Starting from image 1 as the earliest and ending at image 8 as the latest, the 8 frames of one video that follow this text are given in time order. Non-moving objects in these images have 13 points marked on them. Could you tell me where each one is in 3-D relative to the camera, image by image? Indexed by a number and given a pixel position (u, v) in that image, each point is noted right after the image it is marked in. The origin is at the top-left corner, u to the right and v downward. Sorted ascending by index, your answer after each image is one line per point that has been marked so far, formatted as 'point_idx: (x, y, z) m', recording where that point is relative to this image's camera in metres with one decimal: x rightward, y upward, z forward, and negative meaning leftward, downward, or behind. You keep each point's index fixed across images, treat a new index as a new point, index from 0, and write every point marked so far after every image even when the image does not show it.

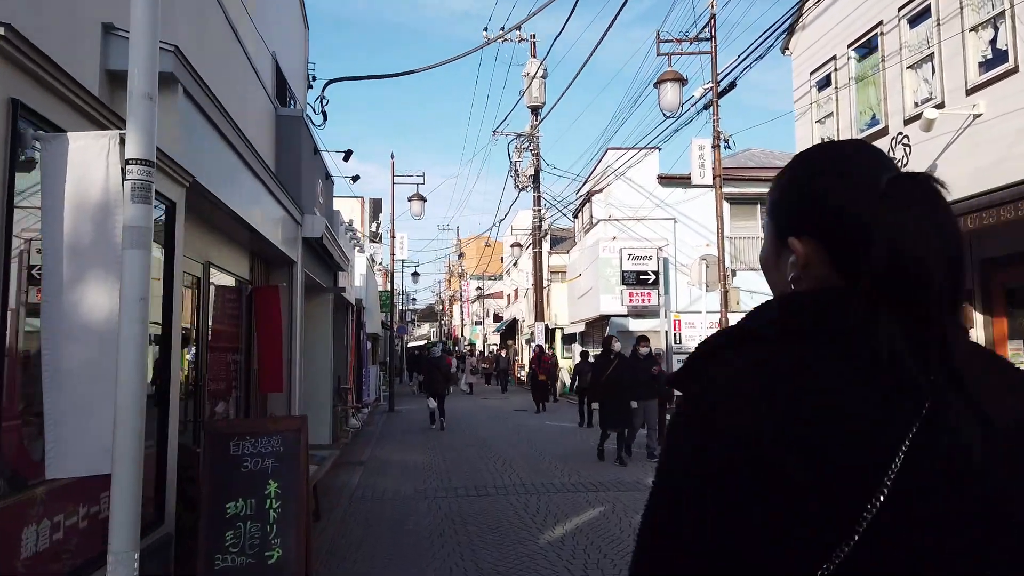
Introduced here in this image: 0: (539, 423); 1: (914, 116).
0: (+0.6, -3.3, +18.1) m
1: (+5.4, +2.3, +10.0) m
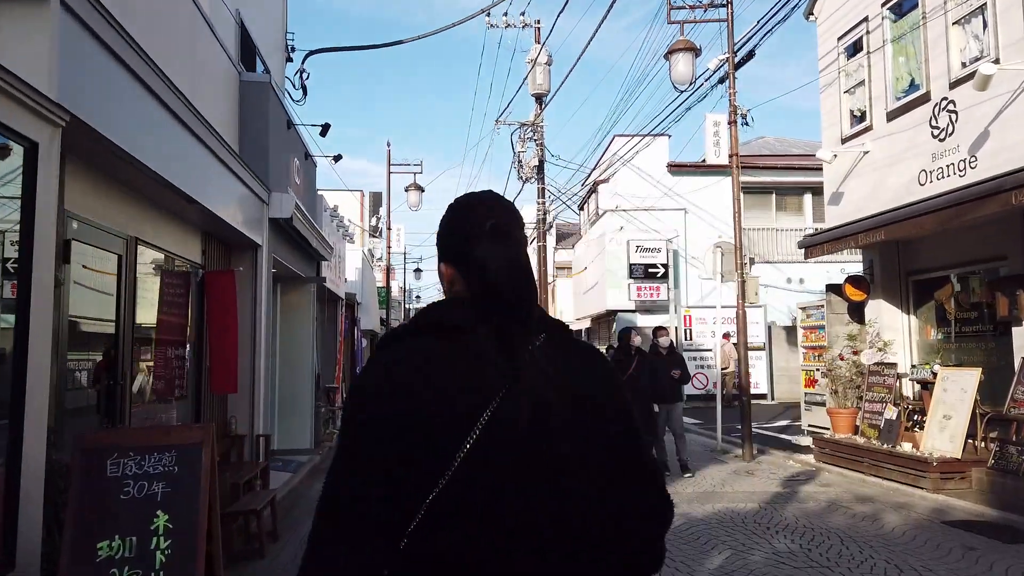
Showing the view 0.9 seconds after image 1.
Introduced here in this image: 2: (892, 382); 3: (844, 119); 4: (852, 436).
0: (+0.6, -3.2, +16.9) m
1: (+5.3, +2.5, +8.8) m
2: (+5.3, -1.3, +10.5) m
3: (+5.1, +2.6, +11.5) m
4: (+5.0, -2.2, +11.0) m
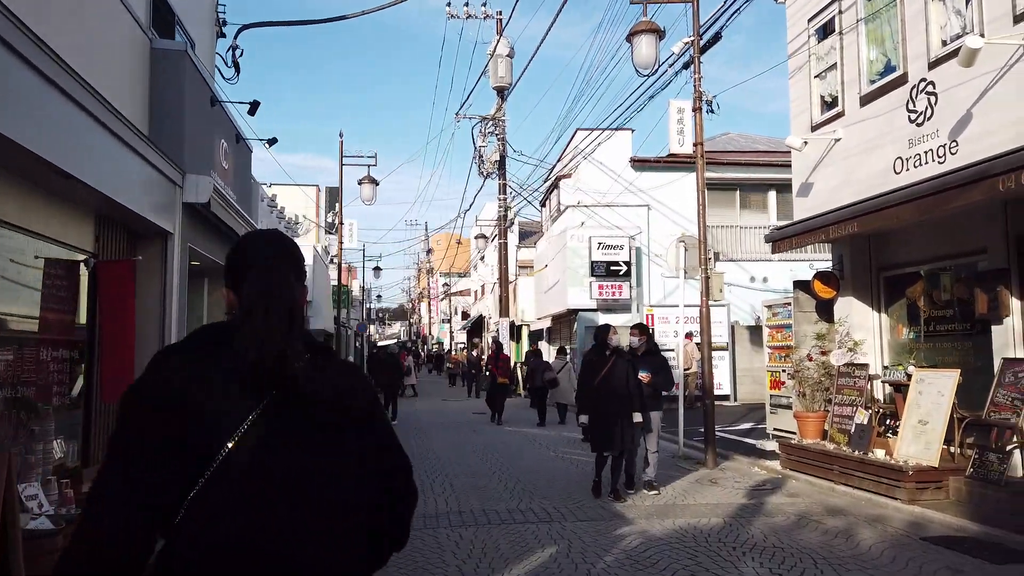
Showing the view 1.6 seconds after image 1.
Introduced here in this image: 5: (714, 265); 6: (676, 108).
0: (-0.3, -3.1, +16.1) m
1: (+4.7, +2.5, +8.2) m
2: (+4.6, -1.3, +9.8) m
3: (+4.4, +2.7, +10.9) m
4: (+4.2, -2.1, +10.4) m
5: (+3.4, +0.4, +12.6) m
6: (+2.7, +2.9, +12.3) m
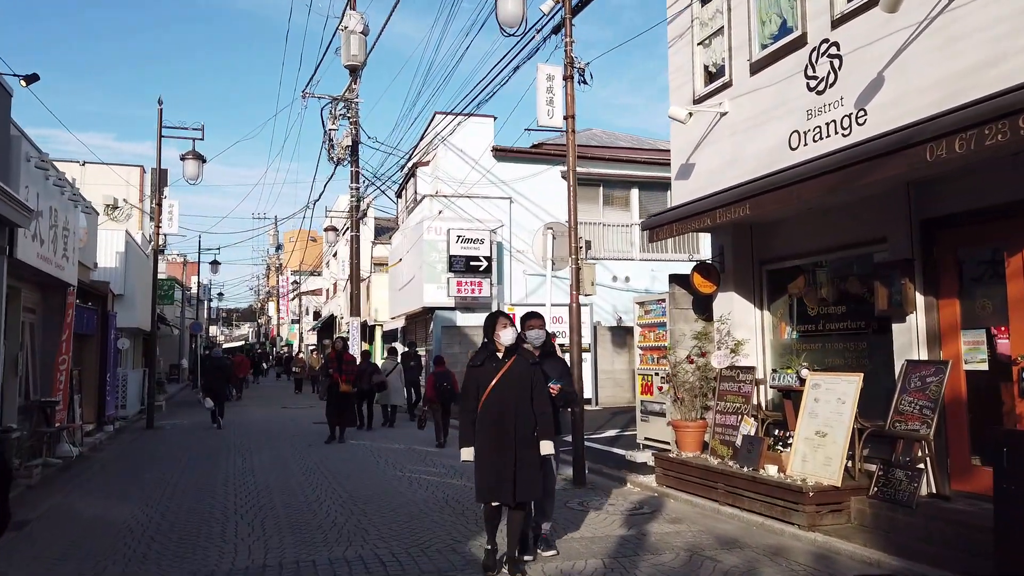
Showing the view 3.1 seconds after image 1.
0: (-3.3, -3.0, +13.9) m
1: (+3.2, +2.6, +7.1) m
2: (+2.7, -1.2, +8.7) m
3: (+2.4, +2.7, +9.7) m
4: (+2.3, -2.0, +9.2) m
5: (+1.1, +0.5, +11.2) m
6: (+0.5, +3.0, +10.8) m
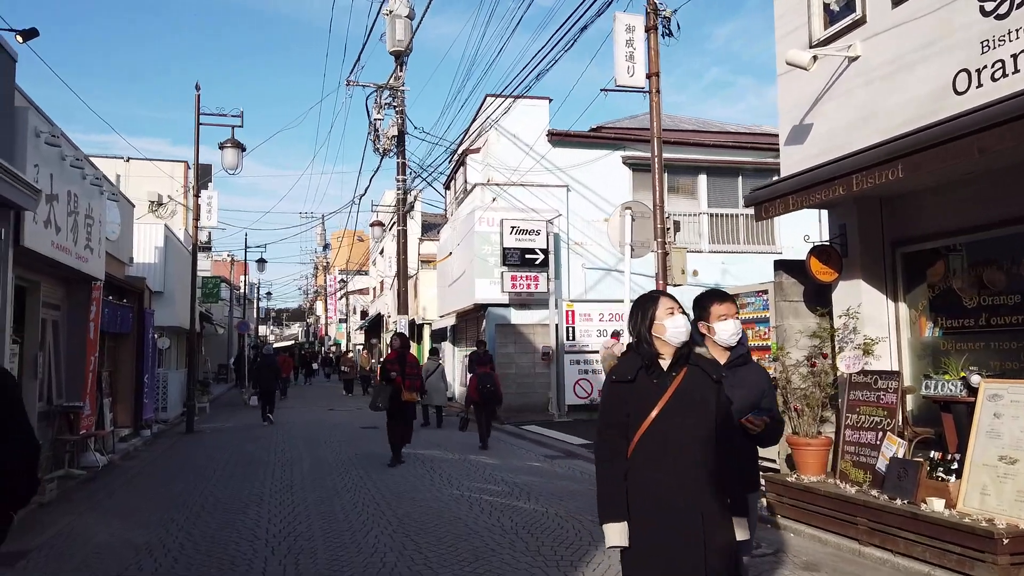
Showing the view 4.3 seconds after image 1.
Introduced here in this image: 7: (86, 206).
0: (-2.2, -2.8, +12.6) m
1: (+3.9, +2.7, +5.4) m
2: (+3.5, -1.0, +7.0) m
3: (+3.2, +2.9, +8.0) m
4: (+3.1, -1.9, +7.5) m
5: (+2.0, +0.6, +9.6) m
6: (+1.4, +3.2, +9.2) m
7: (-6.5, +1.2, +11.5) m
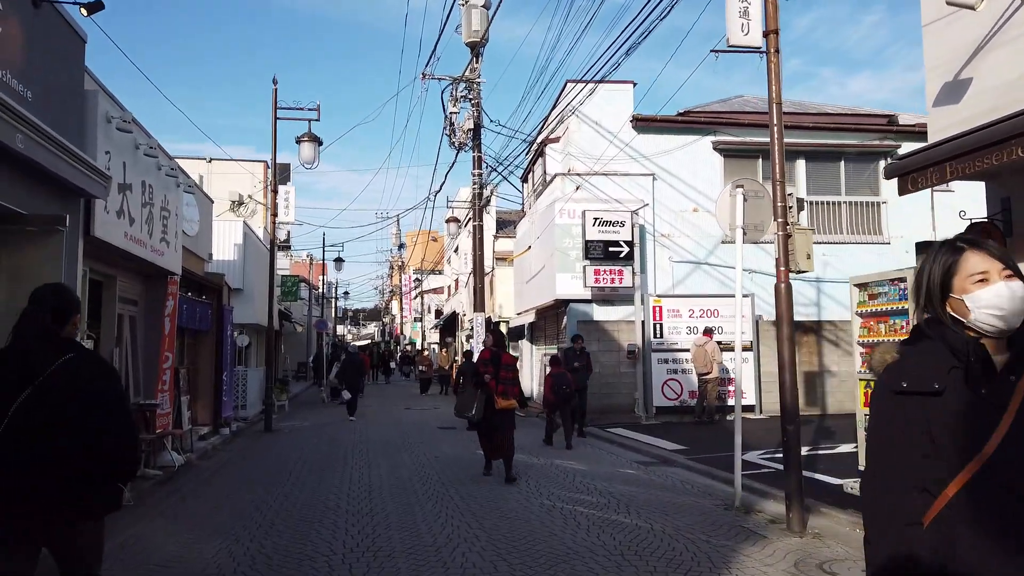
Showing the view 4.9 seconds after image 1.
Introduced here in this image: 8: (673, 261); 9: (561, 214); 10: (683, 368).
0: (-0.8, -2.7, +11.8) m
1: (+4.5, +2.9, +4.1) m
2: (+4.4, -0.9, +5.7) m
3: (+4.1, +3.0, +6.7) m
4: (+4.0, -1.8, +6.2) m
5: (+3.1, +0.8, +8.4) m
6: (+2.4, +3.3, +8.2) m
7: (-5.2, +1.3, +11.2) m
8: (+4.0, +0.7, +19.1) m
9: (+1.3, +1.9, +19.0) m
10: (+4.0, -1.9, +17.8) m
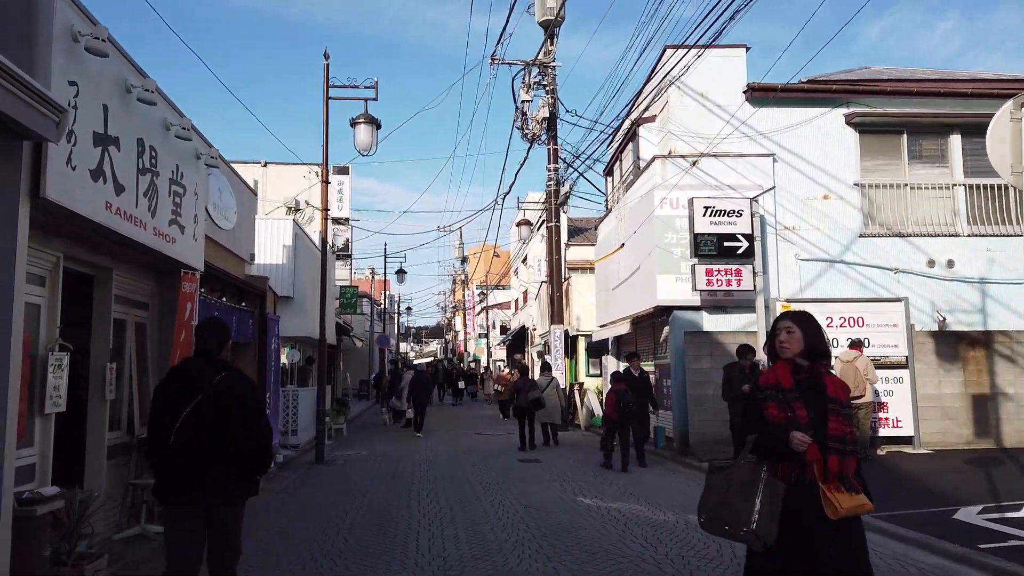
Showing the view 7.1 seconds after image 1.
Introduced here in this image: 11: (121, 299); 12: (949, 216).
0: (+0.6, -2.7, +8.8) m
1: (+5.2, +3.1, +0.8) m
2: (+5.2, -0.7, +2.3) m
3: (+5.1, +3.2, +3.5) m
4: (+4.9, -1.5, +2.9) m
5: (+4.2, +0.9, +5.2) m
6: (+3.4, +3.5, +5.0) m
7: (-3.9, +1.4, +8.6) m
8: (+6.0, +0.6, +15.7) m
9: (+3.2, +1.8, +15.9) m
10: (+5.9, -1.9, +14.4) m
11: (-4.4, -0.1, +8.6) m
12: (+9.2, +1.5, +15.8) m
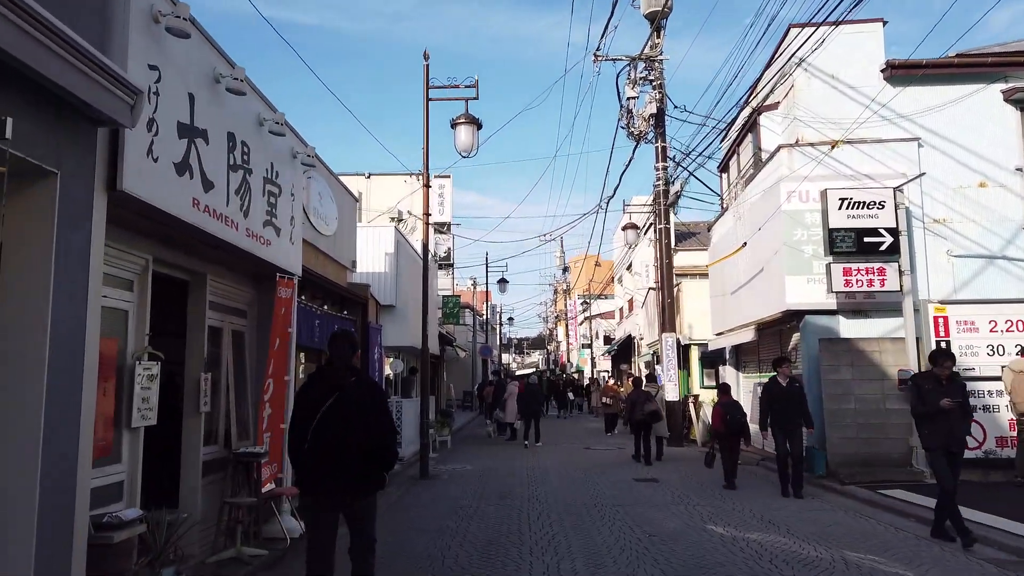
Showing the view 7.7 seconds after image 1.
0: (+1.9, -2.7, +7.6) m
1: (+5.3, +3.3, -0.8) m
2: (+5.6, -0.5, +0.7) m
3: (+5.5, +3.4, +1.9) m
4: (+5.4, -1.4, +1.2) m
5: (+4.9, +1.0, +3.7) m
6: (+4.1, +3.6, +3.6) m
7: (-2.6, +1.3, +8.1) m
8: (+8.1, +0.6, +13.9) m
9: (+5.3, +1.7, +14.4) m
10: (+7.8, -1.9, +12.5) m
11: (-3.2, -0.2, +8.1) m
12: (+11.3, +1.6, +13.5) m
